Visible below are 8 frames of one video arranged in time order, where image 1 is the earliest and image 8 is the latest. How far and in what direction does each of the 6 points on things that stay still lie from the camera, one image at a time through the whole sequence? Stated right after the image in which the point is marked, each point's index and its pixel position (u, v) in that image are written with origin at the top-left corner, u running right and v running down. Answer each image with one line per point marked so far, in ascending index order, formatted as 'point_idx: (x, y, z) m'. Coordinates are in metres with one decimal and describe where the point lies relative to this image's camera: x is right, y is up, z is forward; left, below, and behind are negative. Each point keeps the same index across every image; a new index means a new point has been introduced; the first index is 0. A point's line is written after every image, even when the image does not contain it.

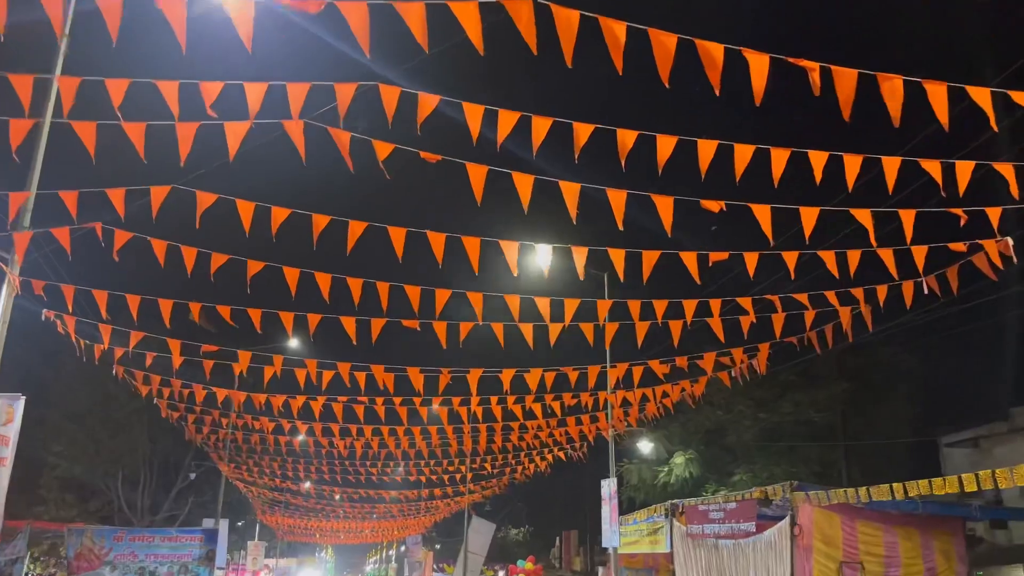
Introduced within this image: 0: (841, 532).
0: (+5.0, -3.8, +12.5) m
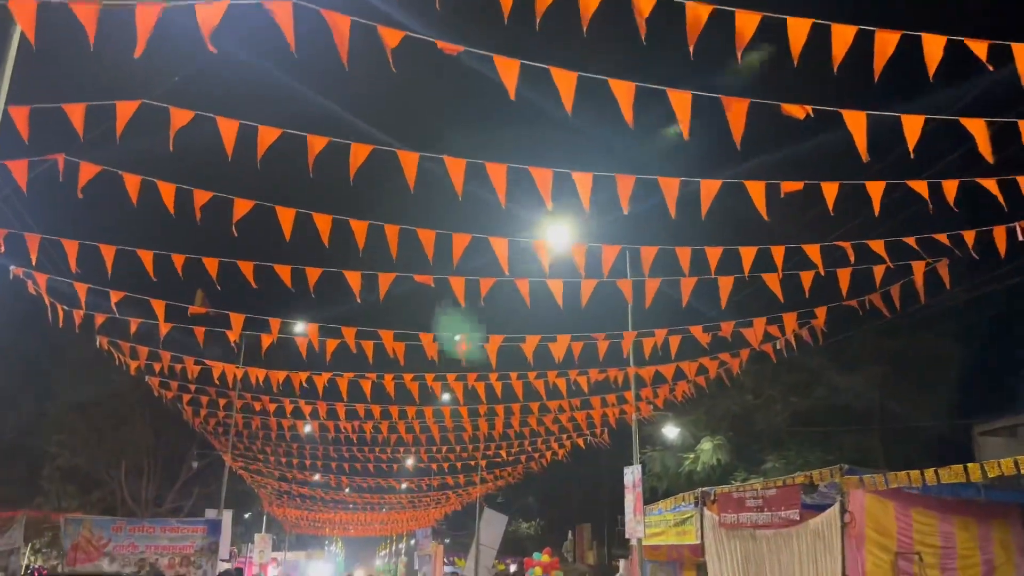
0: (+5.3, -3.3, +11.4) m
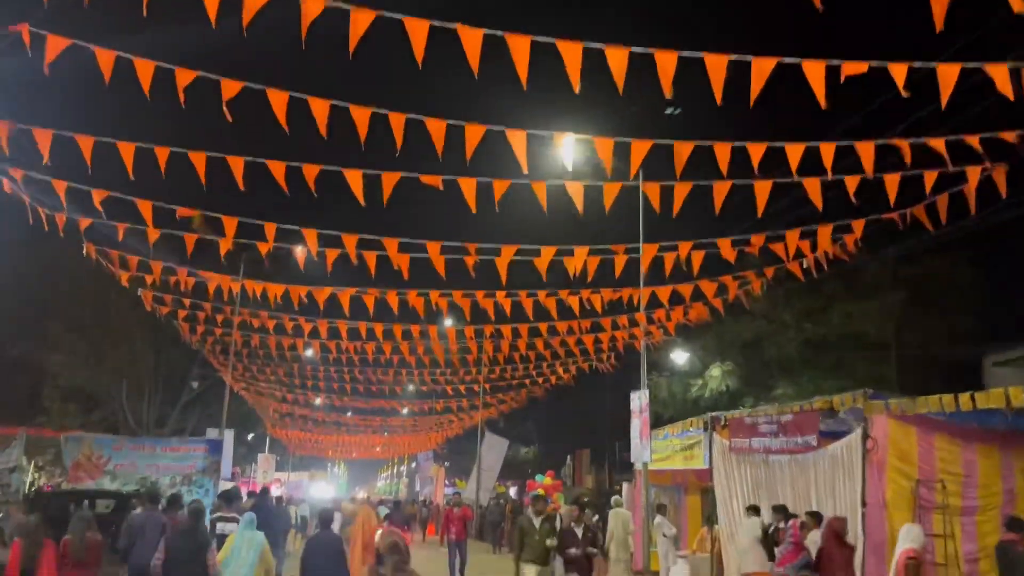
0: (+5.4, -2.1, +10.9) m
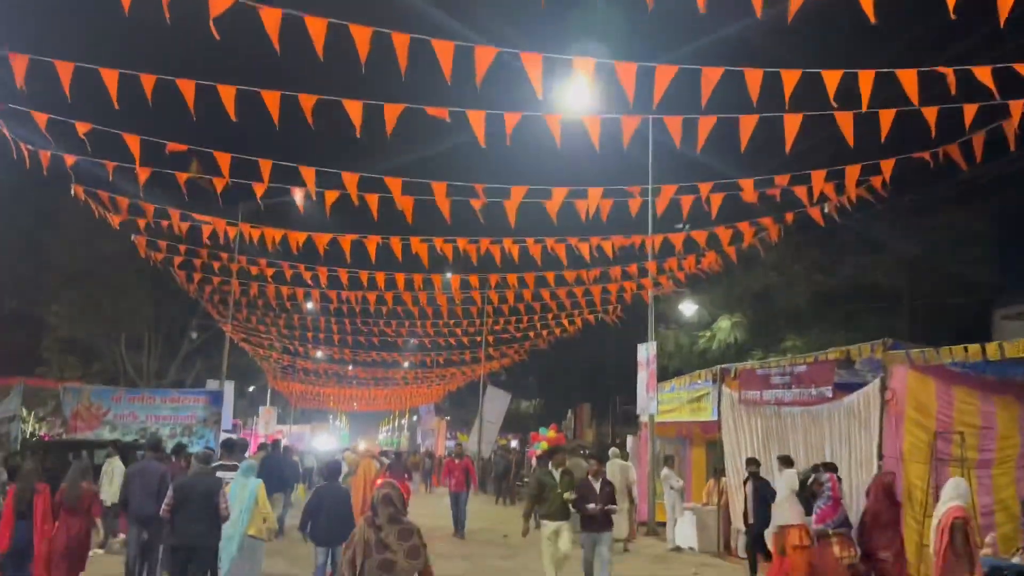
0: (+5.5, -1.4, +10.6) m
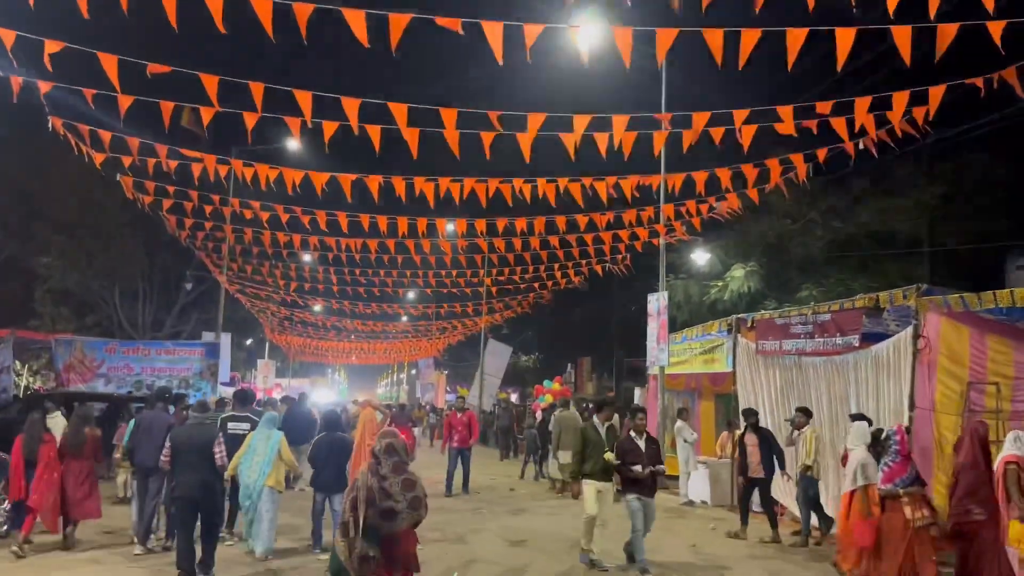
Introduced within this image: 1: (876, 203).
0: (+5.7, -0.7, +10.0) m
1: (+7.9, +1.9, +17.5) m
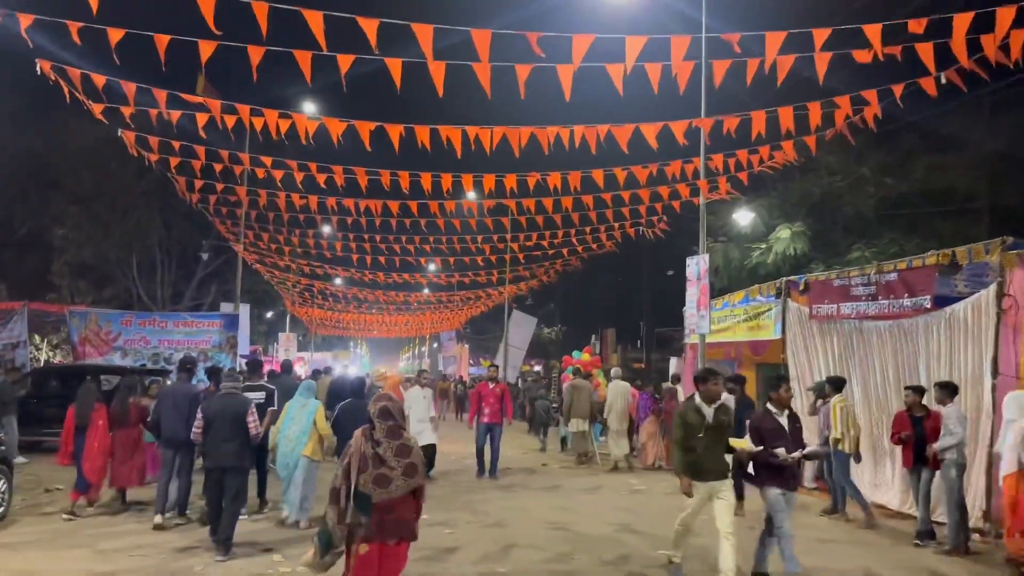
0: (+6.1, -0.2, +8.9) m
1: (+8.4, +2.6, +16.2) m
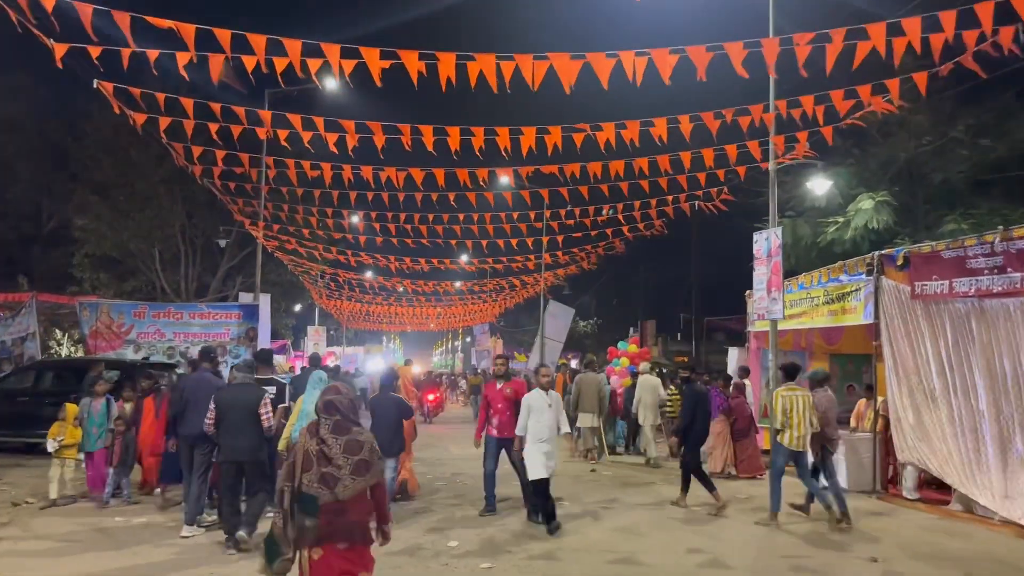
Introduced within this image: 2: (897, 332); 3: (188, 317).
0: (+6.5, +0.1, +6.8) m
1: (+9.1, +3.0, +14.0) m
2: (+5.2, -0.6, +10.9) m
3: (-7.8, -0.7, +19.4) m
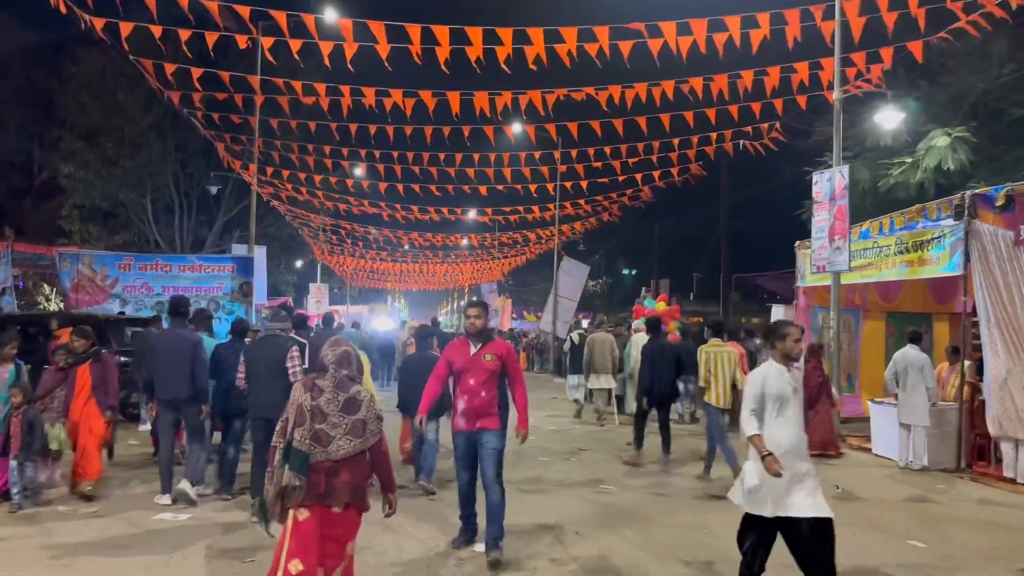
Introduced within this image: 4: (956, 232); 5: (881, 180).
0: (+6.9, +0.5, +5.1) m
1: (+9.5, +3.8, +12.2) m
2: (+5.5, +0.1, +9.2) m
3: (-7.5, +0.4, +17.8) m
4: (+5.4, +0.7, +9.9) m
5: (+6.4, +1.9, +14.4) m
